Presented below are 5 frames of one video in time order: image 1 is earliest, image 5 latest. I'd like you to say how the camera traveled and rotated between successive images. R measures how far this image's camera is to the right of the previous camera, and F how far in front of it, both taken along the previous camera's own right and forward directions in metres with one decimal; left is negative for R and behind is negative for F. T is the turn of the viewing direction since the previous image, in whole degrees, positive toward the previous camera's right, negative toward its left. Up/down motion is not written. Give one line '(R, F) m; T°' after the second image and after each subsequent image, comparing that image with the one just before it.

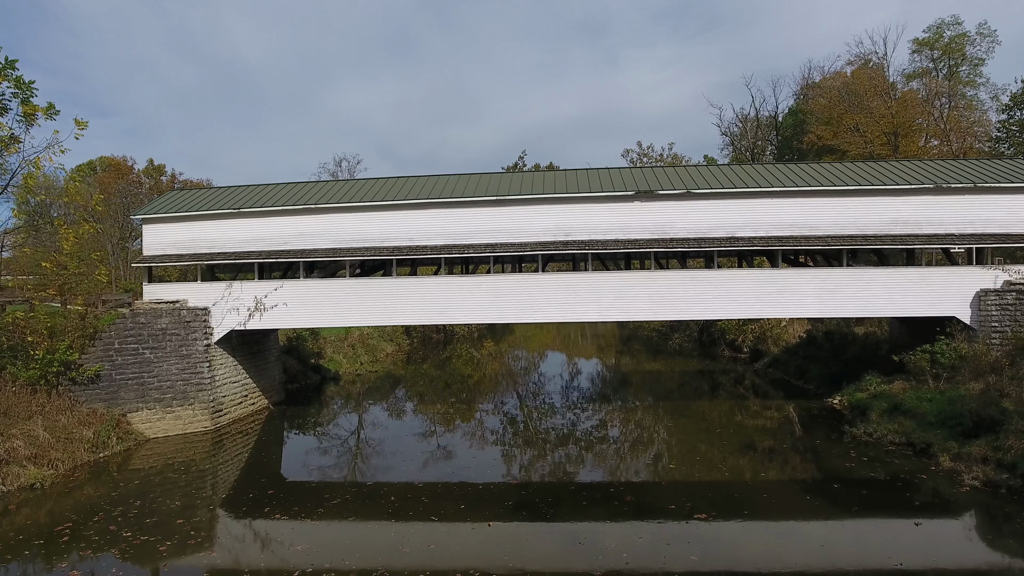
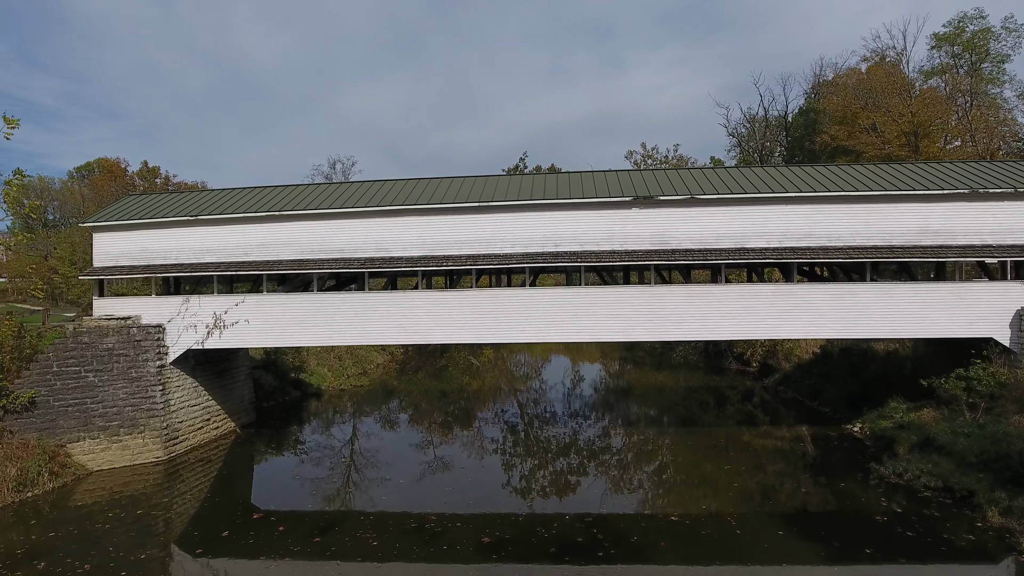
(+0.6, +1.5) m; -1°
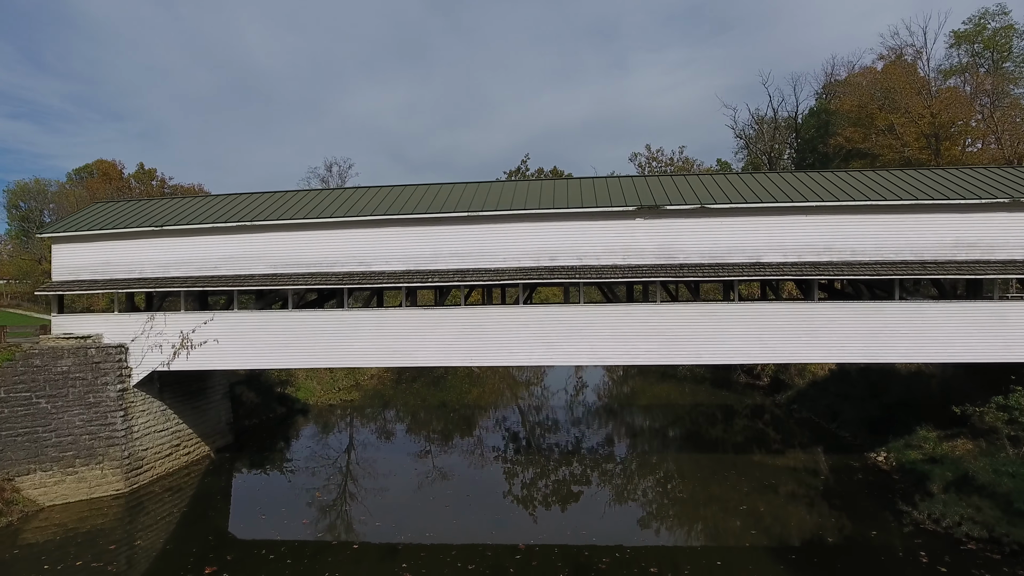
(+0.3, +1.2) m; 0°
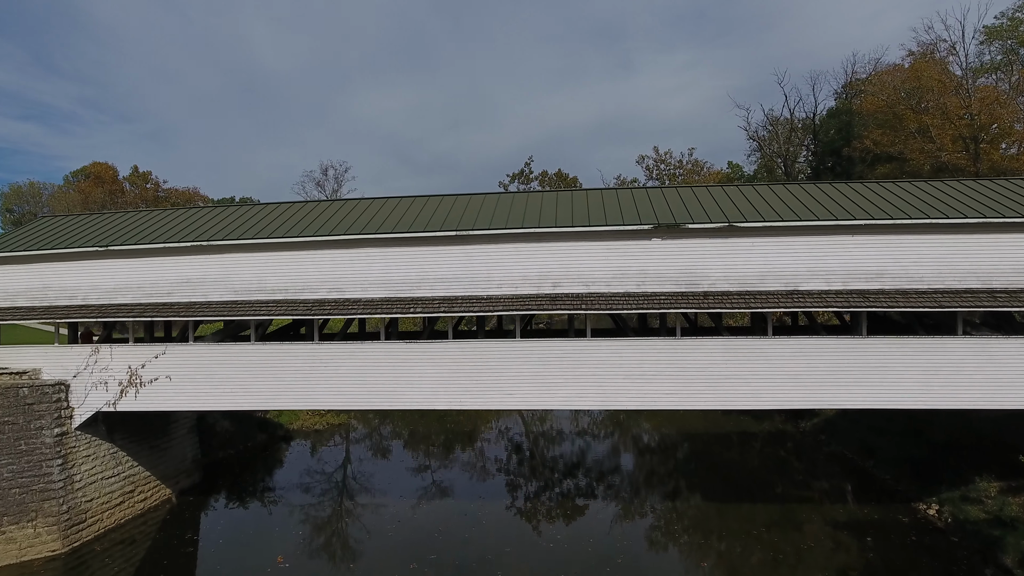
(+0.2, +1.8) m; -1°
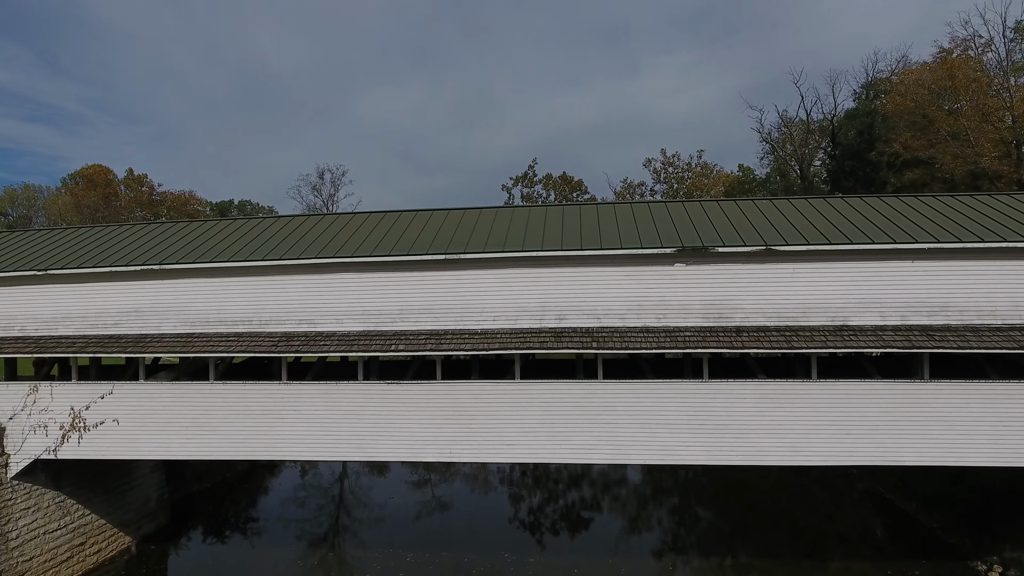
(+0.1, +1.5) m; 0°
